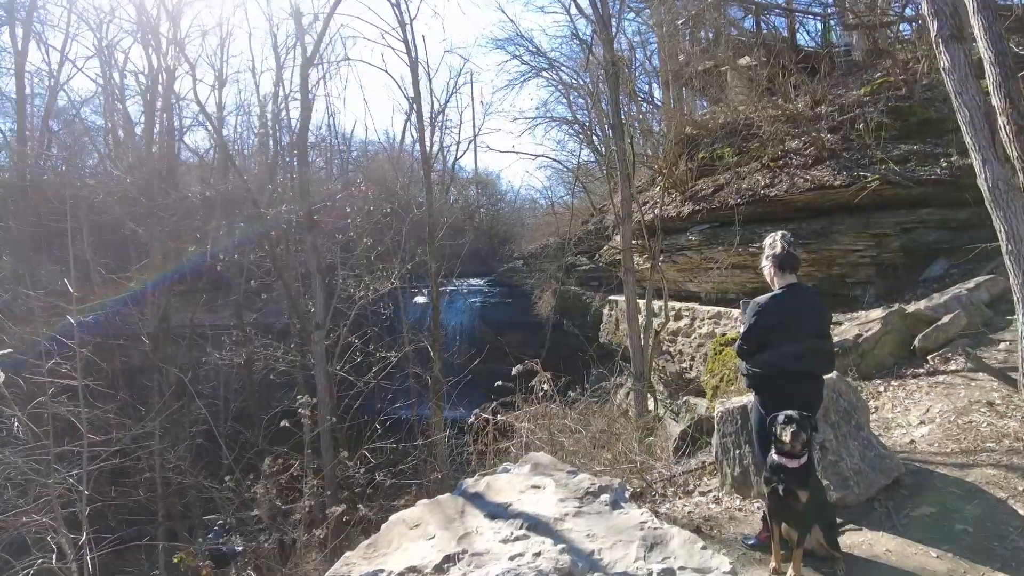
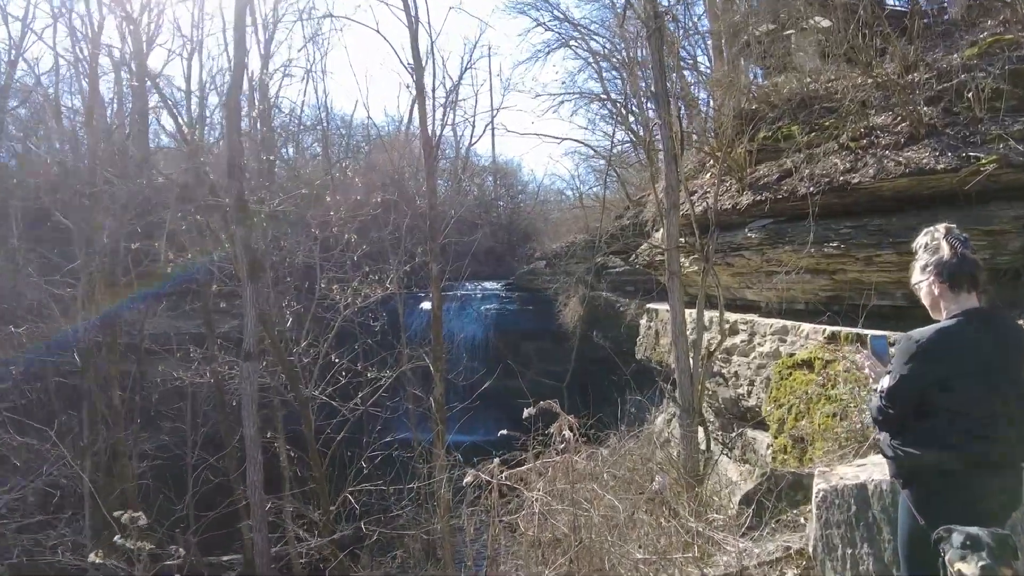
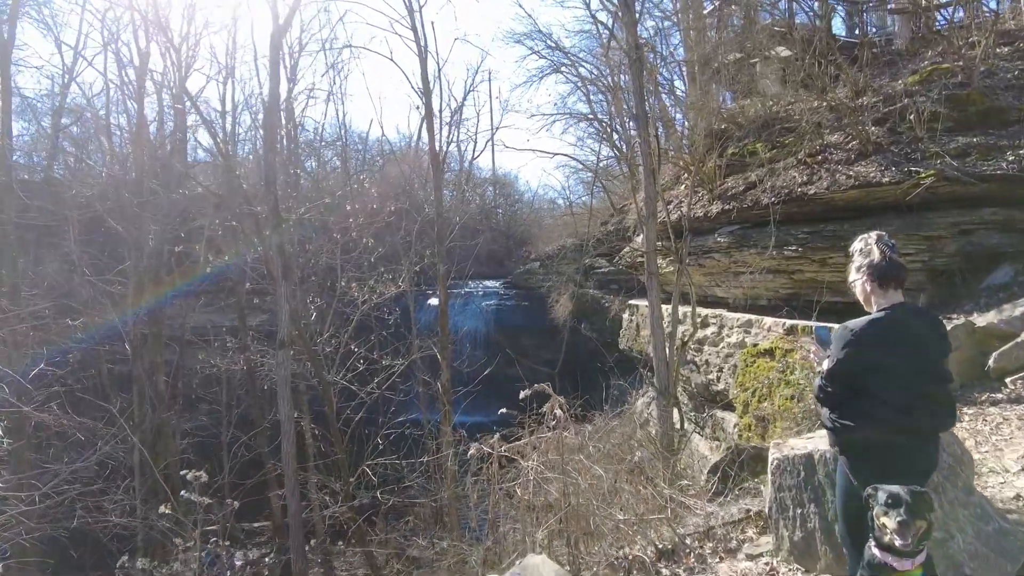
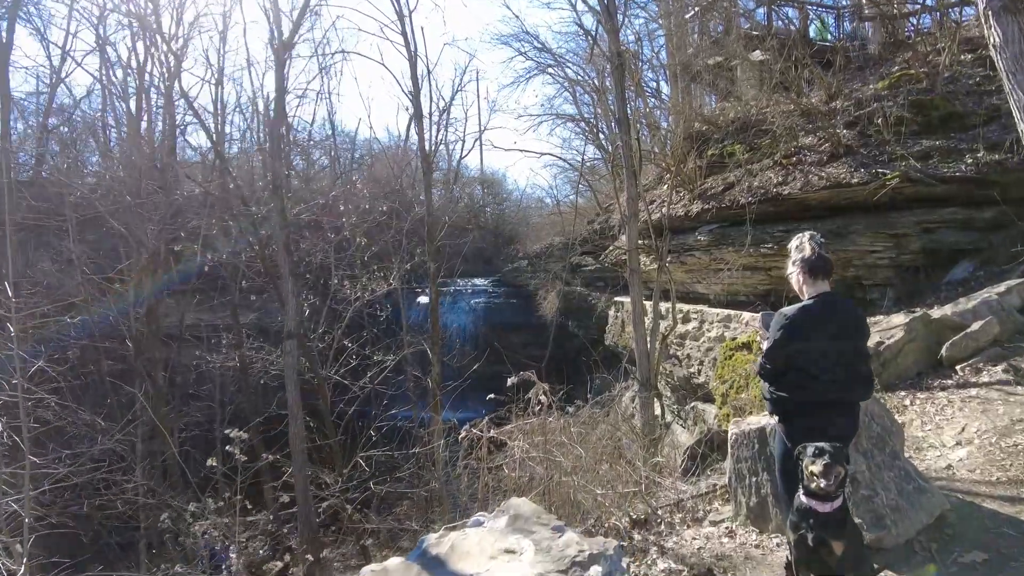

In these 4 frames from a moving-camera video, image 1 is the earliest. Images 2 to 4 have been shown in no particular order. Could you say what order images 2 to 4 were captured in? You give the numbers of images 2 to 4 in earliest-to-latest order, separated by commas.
4, 3, 2
